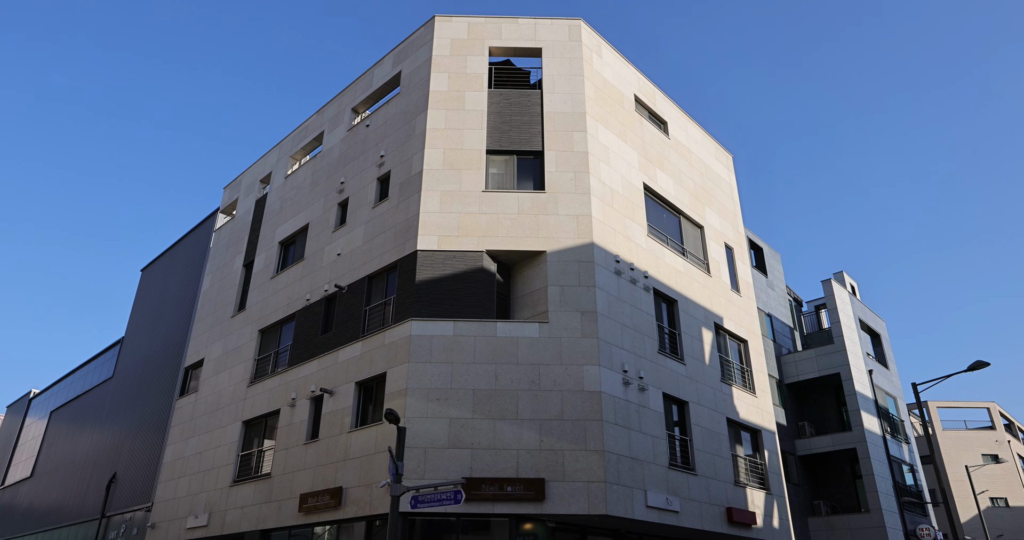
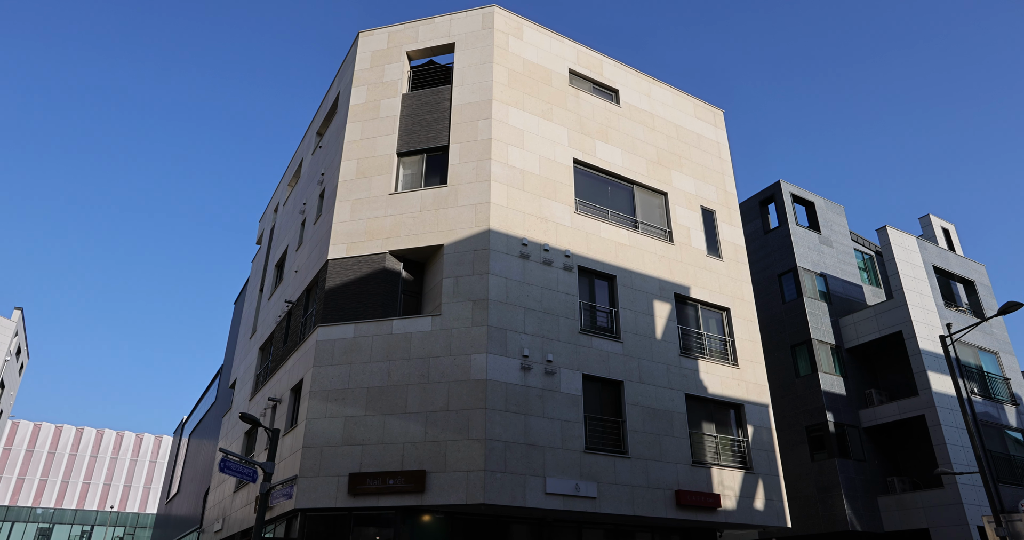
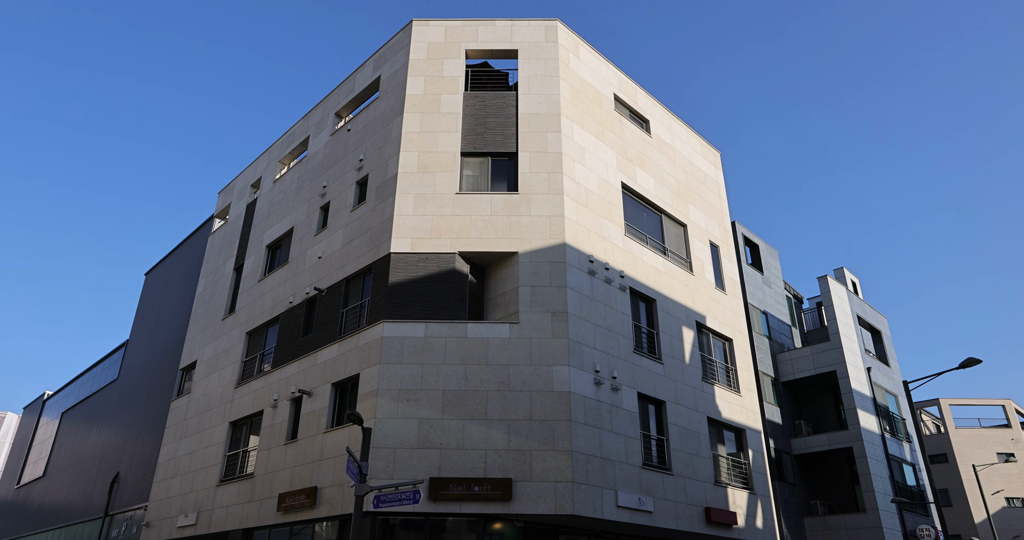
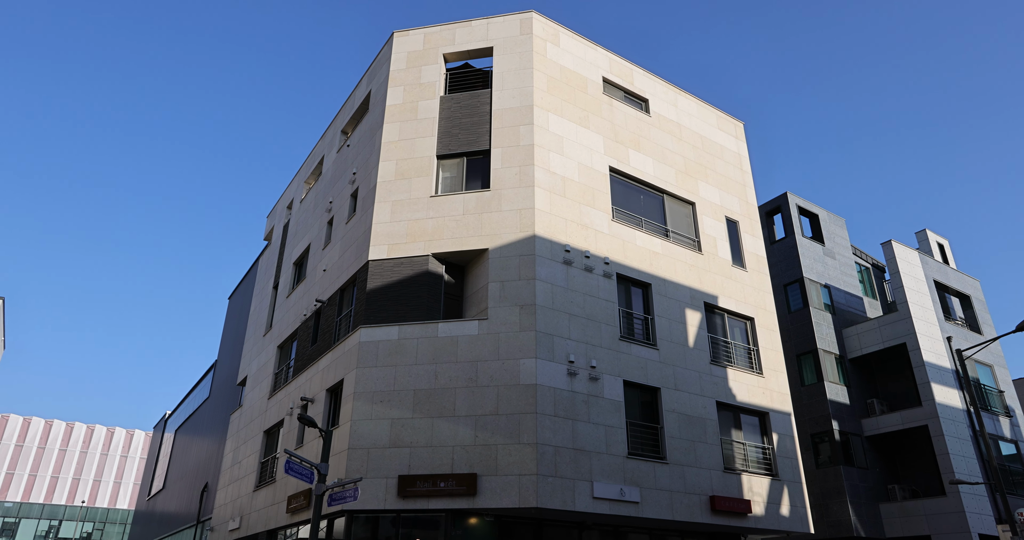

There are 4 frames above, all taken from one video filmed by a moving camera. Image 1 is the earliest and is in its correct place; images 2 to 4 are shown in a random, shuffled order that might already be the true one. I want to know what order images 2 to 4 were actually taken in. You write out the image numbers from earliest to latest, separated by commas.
3, 4, 2
